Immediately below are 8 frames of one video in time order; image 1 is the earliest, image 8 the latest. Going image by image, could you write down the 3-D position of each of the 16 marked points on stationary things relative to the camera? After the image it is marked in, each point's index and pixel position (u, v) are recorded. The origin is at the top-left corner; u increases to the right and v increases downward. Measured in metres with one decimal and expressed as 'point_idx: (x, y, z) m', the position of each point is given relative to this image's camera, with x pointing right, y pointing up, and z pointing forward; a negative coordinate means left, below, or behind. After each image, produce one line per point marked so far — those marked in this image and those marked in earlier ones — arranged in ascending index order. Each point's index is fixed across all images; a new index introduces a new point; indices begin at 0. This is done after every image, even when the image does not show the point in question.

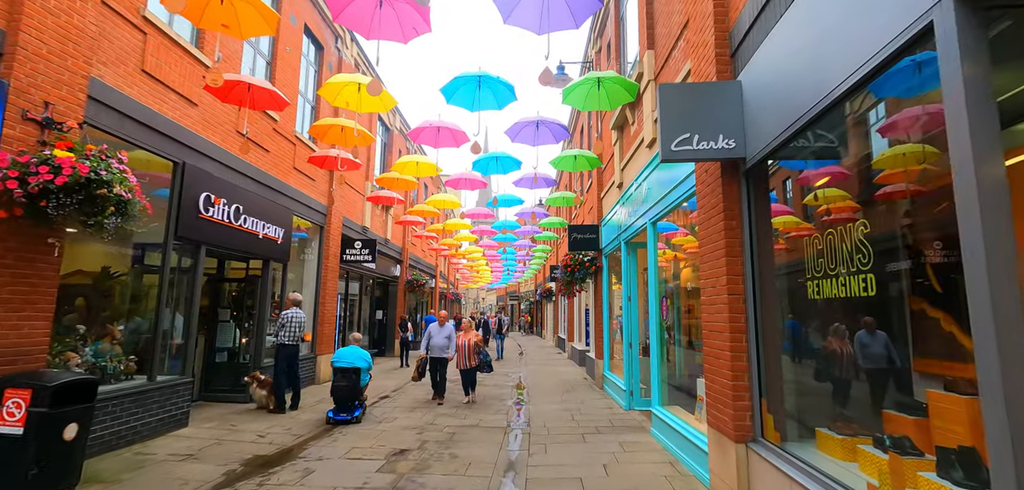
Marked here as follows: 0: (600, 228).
0: (+2.1, +0.4, +11.3) m
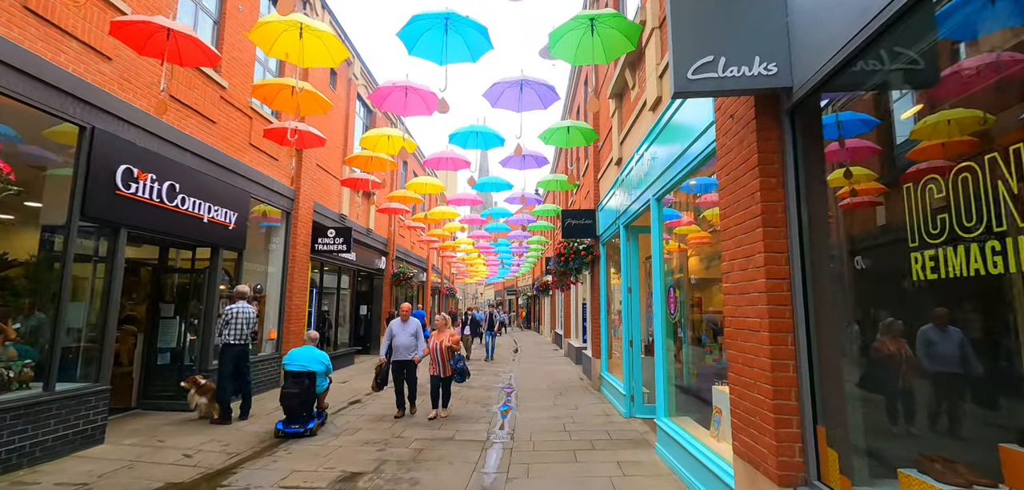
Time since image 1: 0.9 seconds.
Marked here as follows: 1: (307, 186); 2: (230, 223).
0: (+1.8, +0.7, +10.2) m
1: (-4.5, +1.3, +10.6) m
2: (-4.7, +0.4, +8.0) m
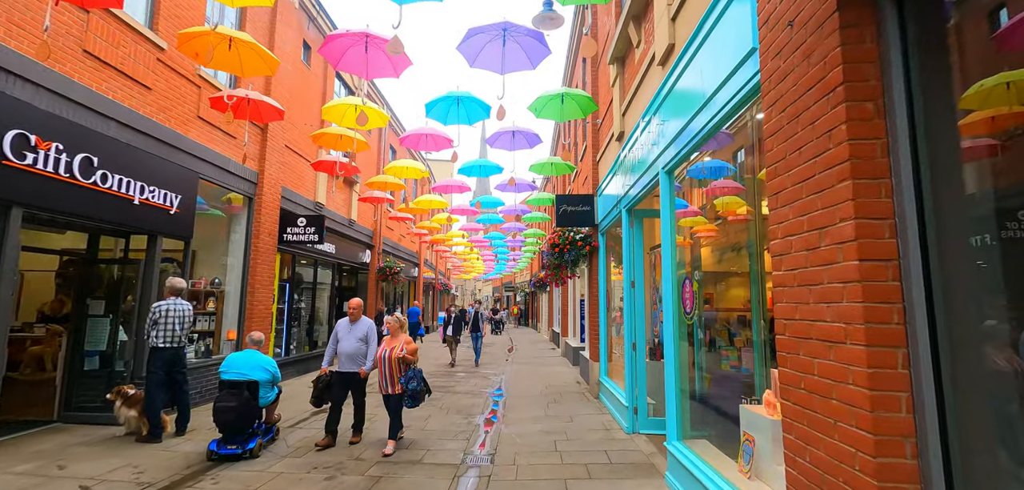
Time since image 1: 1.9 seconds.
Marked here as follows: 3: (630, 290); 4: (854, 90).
0: (+1.6, +0.9, +9.1) m
1: (-4.7, +1.5, +9.5) m
2: (-4.9, +0.5, +6.9) m
3: (+1.7, -0.8, +6.8) m
4: (+1.3, +0.6, +1.9) m
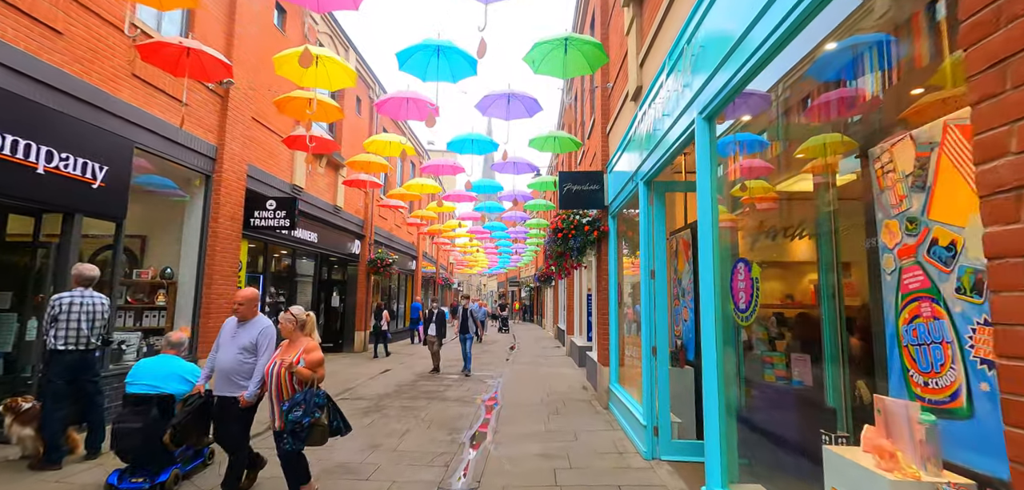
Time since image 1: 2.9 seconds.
0: (+1.6, +1.1, +7.9) m
1: (-4.8, +1.7, +8.4) m
2: (-5.0, +0.8, +5.8) m
3: (+1.6, -0.5, +5.6) m
4: (+1.2, +0.8, +0.6) m
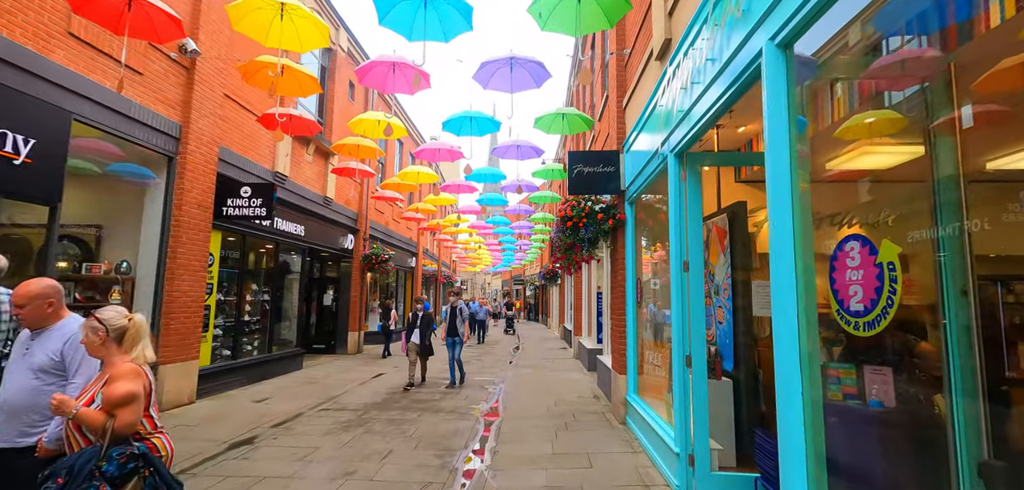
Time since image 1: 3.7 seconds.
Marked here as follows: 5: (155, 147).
0: (+1.6, +1.3, +6.9) m
1: (-4.7, +1.8, +7.5) m
2: (-5.0, +0.9, +4.9) m
3: (+1.6, -0.4, +4.6) m
4: (+1.1, +0.9, -0.4) m
5: (-5.0, +1.3, +6.6) m
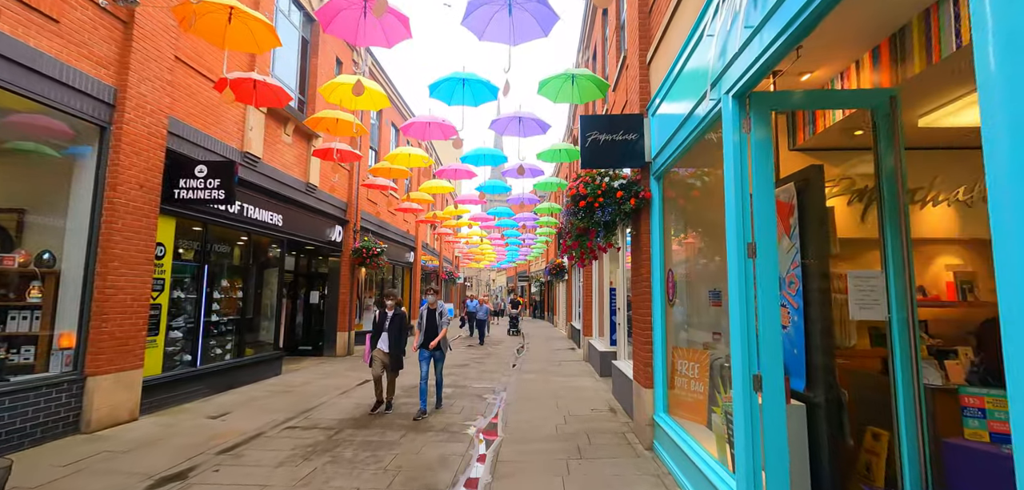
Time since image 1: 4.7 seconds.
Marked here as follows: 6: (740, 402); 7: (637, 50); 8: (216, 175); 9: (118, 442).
0: (+1.6, +1.5, +5.7) m
1: (-4.7, +2.0, +6.3) m
2: (-5.0, +1.0, +3.7) m
3: (+1.6, -0.2, +3.4) m
4: (+1.1, +1.0, -1.6) m
5: (-5.0, +1.5, +5.5) m
6: (+1.5, -1.0, +3.2) m
7: (+1.6, +2.4, +6.0) m
8: (-4.1, +1.0, +6.7) m
9: (-4.4, -2.2, +5.3) m
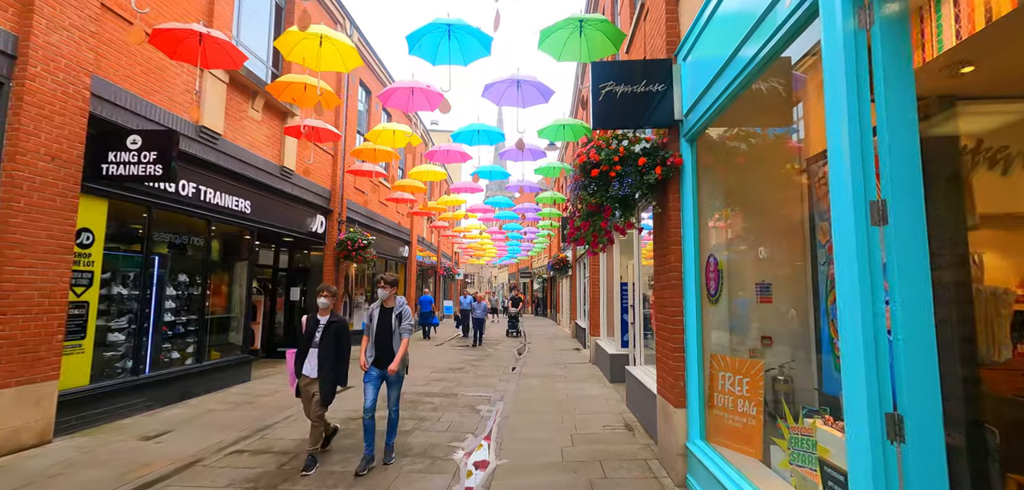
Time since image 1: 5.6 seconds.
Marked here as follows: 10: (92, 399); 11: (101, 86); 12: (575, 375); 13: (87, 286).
0: (+1.5, +1.6, +4.5) m
1: (-4.8, +2.2, +5.2) m
2: (-5.1, +1.2, +2.6) m
3: (+1.5, -0.1, +2.2) m
4: (+1.0, +1.2, -2.7) m
5: (-5.0, +1.7, +4.3) m
6: (+1.5, -0.9, +2.1) m
7: (+1.5, +2.6, +4.8) m
8: (-4.2, +1.1, +5.6) m
9: (-4.4, -2.0, +4.2) m
10: (-5.0, -1.8, +5.8) m
11: (-4.7, +1.8, +5.6) m
12: (+1.2, -2.6, +9.6) m
13: (-5.1, -0.5, +5.8) m
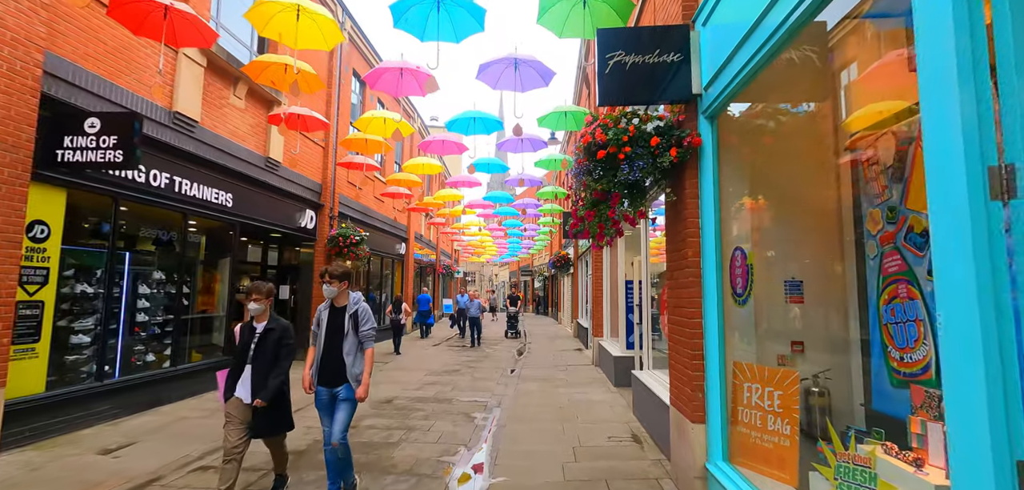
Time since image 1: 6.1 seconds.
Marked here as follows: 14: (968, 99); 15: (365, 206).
0: (+1.5, +1.7, +4.0) m
1: (-4.8, +2.2, +4.7) m
2: (-5.1, +1.2, +2.1) m
3: (+1.5, 0.0, +1.7) m
4: (+0.9, +1.2, -3.2) m
5: (-5.1, +1.7, +3.8) m
6: (+1.4, -0.8, +1.6) m
7: (+1.5, +2.6, +4.3) m
8: (-4.2, +1.2, +5.1) m
9: (-4.5, -2.0, +3.7) m
10: (-5.1, -1.8, +5.3) m
11: (-4.8, +1.9, +5.1) m
12: (+1.2, -2.5, +9.1) m
13: (-5.1, -0.4, +5.2) m
14: (+1.5, +0.6, +1.7) m
15: (-4.1, +1.1, +13.5) m
